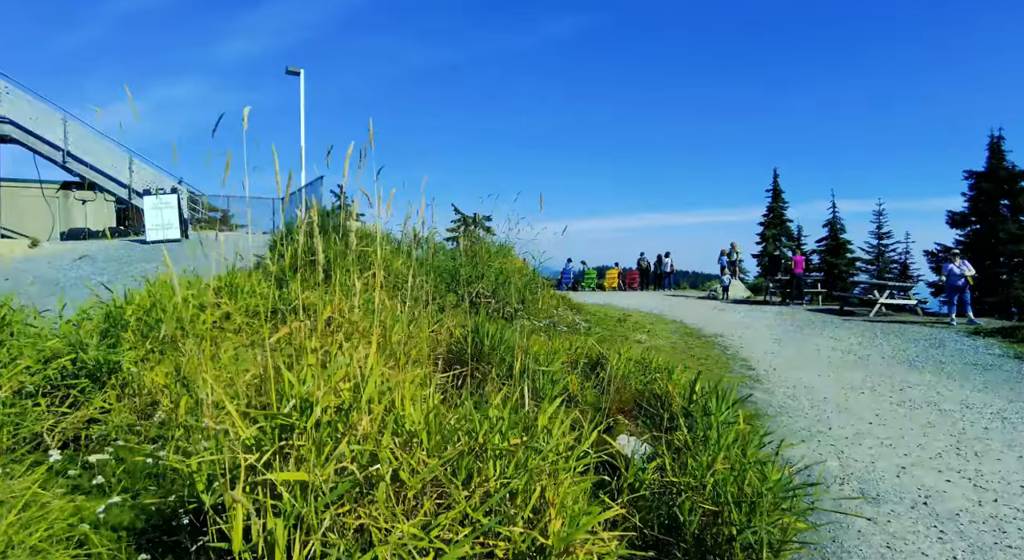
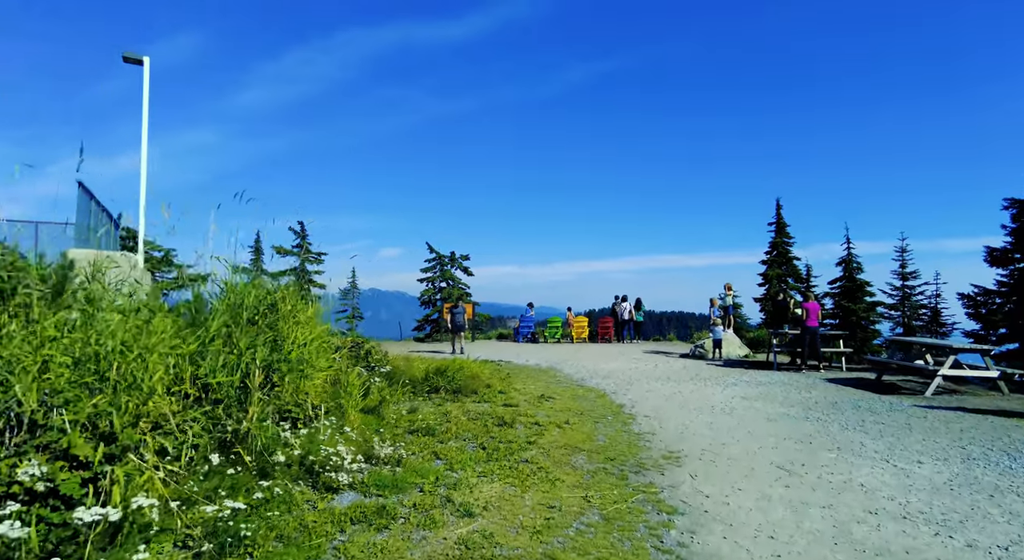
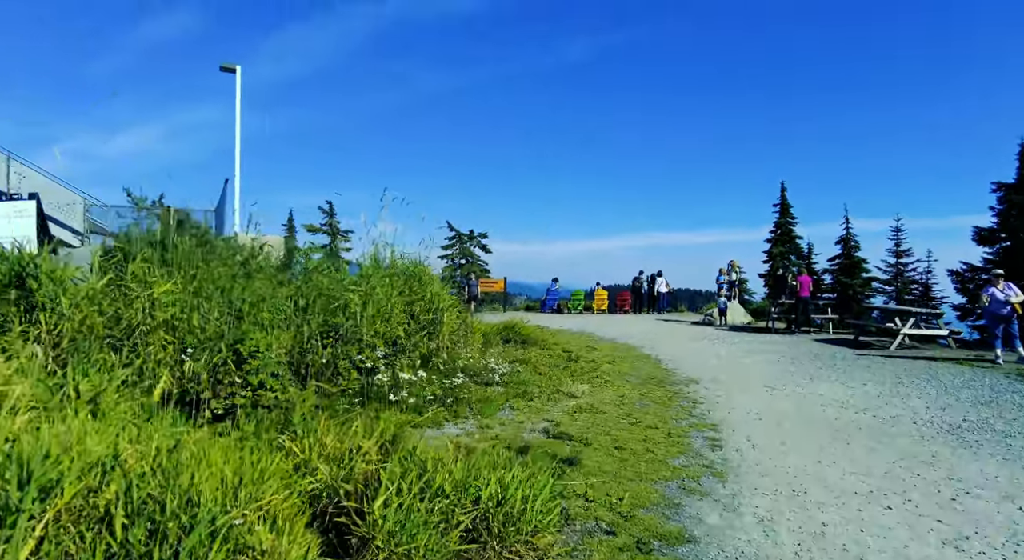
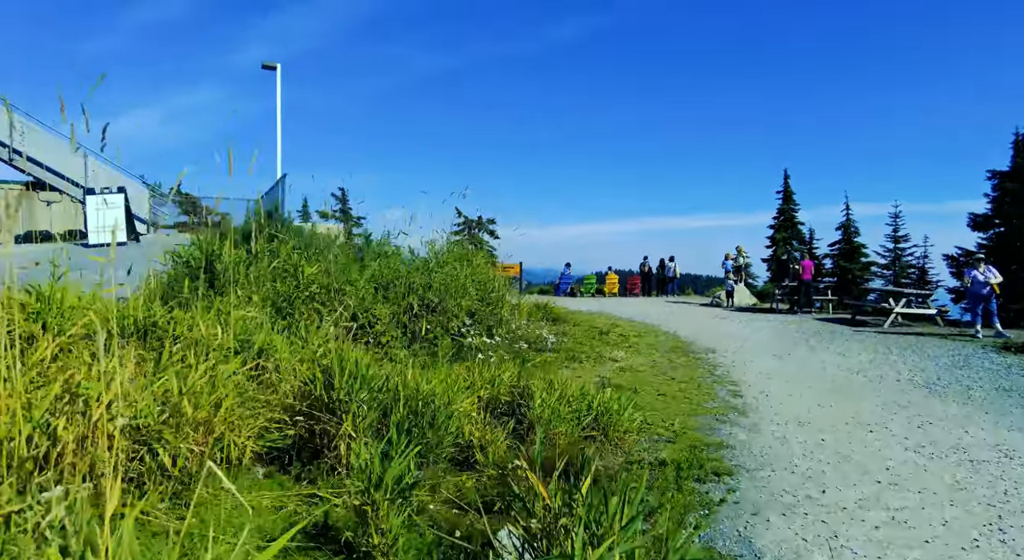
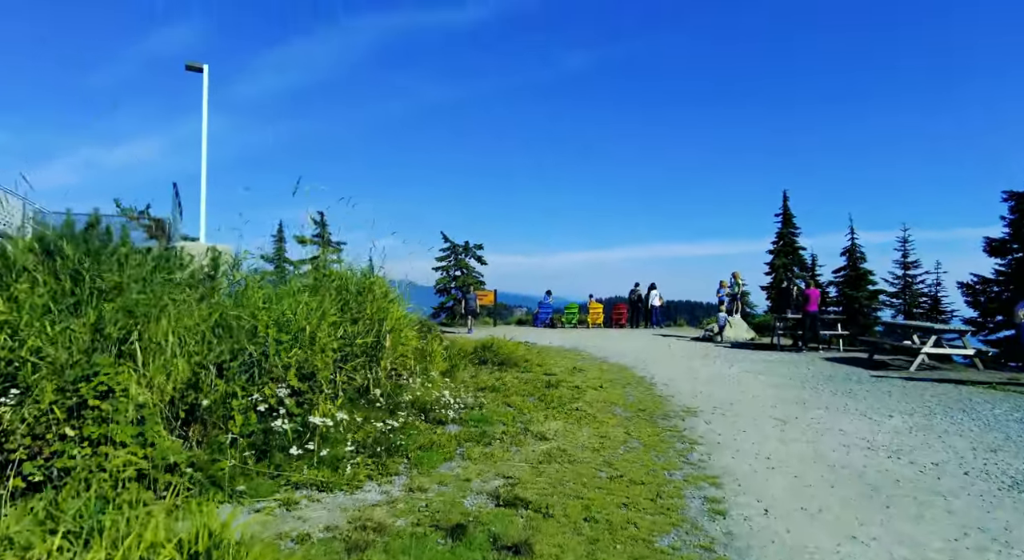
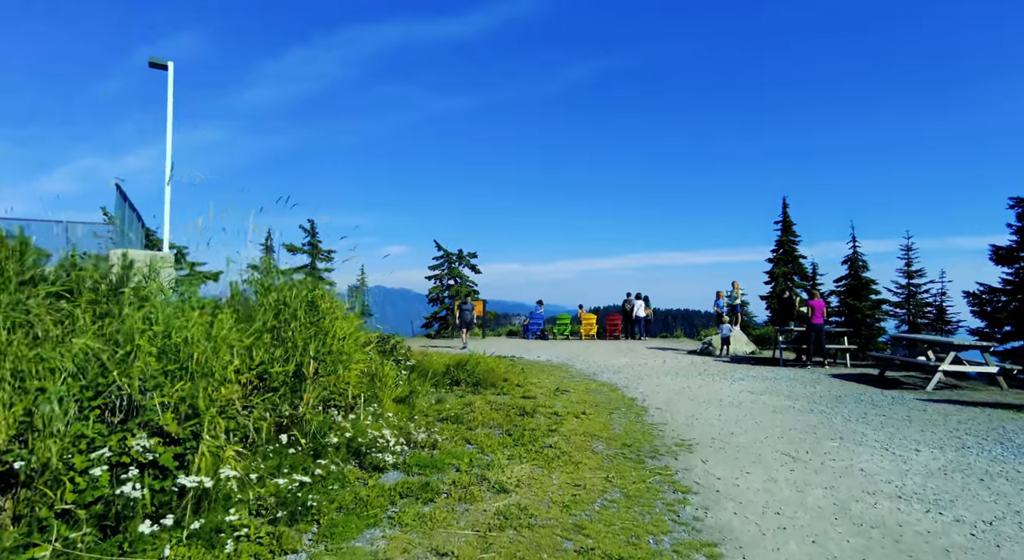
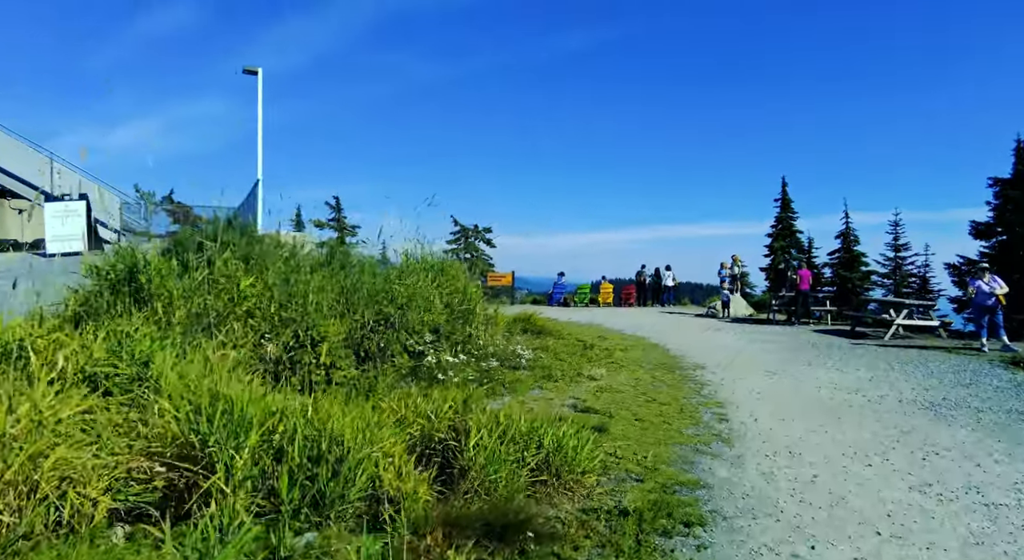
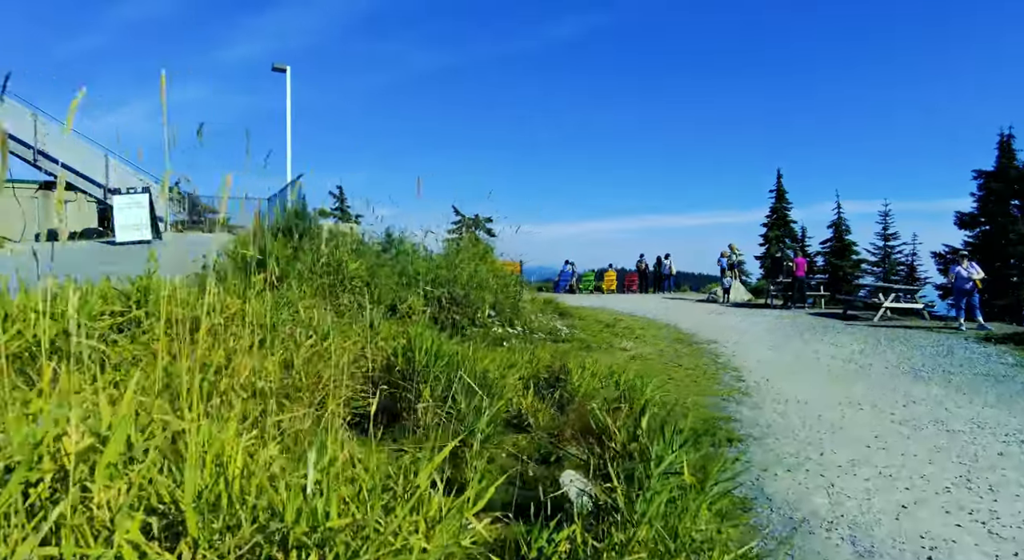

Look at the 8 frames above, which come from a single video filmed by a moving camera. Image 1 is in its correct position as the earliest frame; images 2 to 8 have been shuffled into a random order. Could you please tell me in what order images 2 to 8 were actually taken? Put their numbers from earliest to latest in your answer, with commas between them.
8, 4, 7, 3, 5, 6, 2
